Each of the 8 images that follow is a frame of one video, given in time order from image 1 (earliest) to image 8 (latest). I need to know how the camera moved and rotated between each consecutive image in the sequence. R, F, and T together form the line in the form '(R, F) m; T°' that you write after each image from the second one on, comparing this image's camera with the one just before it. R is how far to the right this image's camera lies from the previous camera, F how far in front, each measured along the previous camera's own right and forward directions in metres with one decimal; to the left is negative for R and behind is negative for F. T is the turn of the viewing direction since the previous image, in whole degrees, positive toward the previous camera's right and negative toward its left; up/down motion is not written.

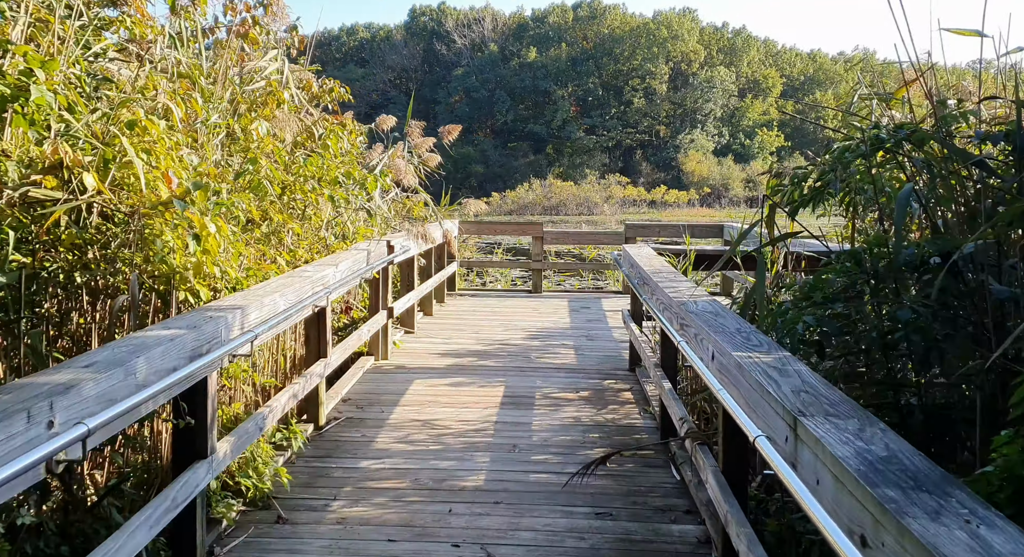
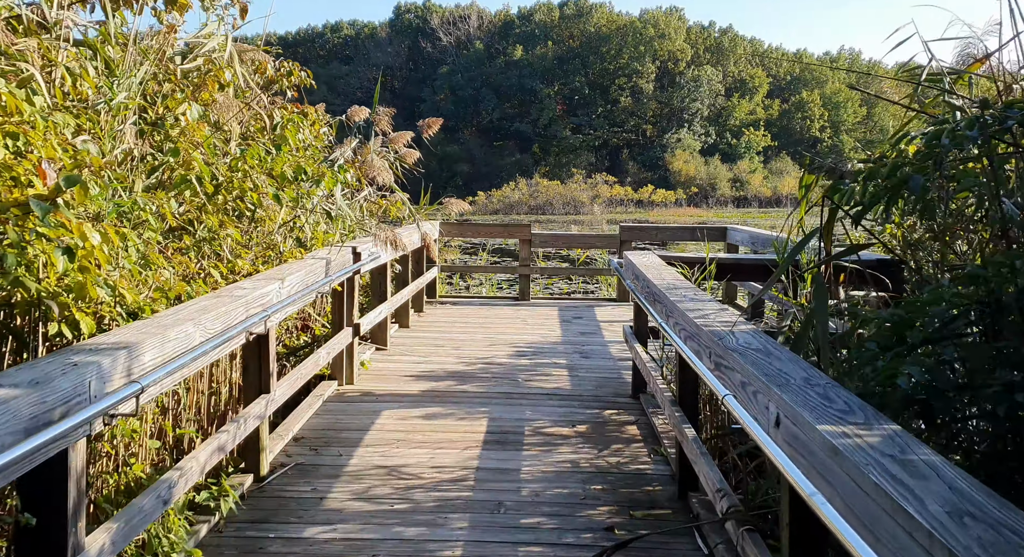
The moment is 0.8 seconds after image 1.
(0.0, +0.5) m; +1°
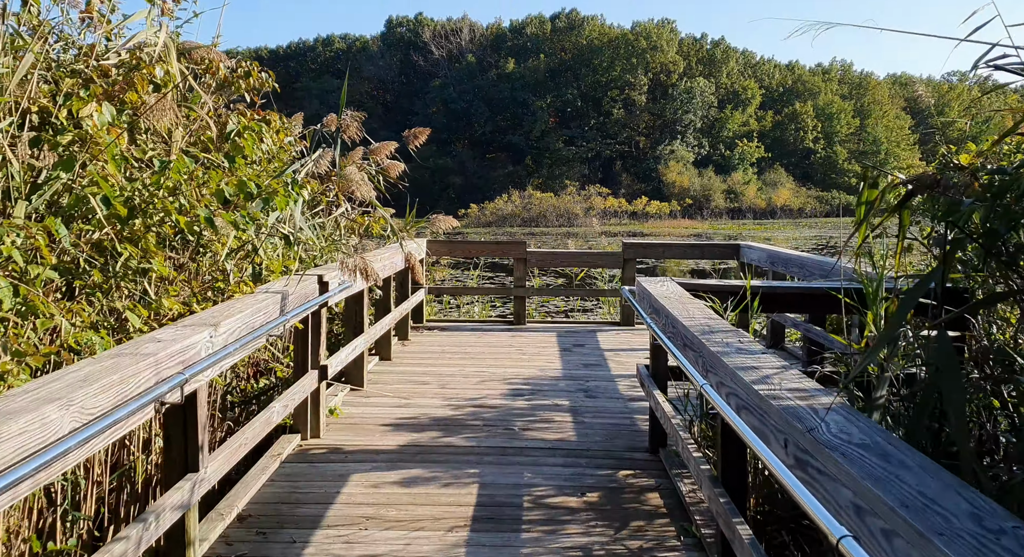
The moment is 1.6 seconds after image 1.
(0.0, +0.5) m; 0°
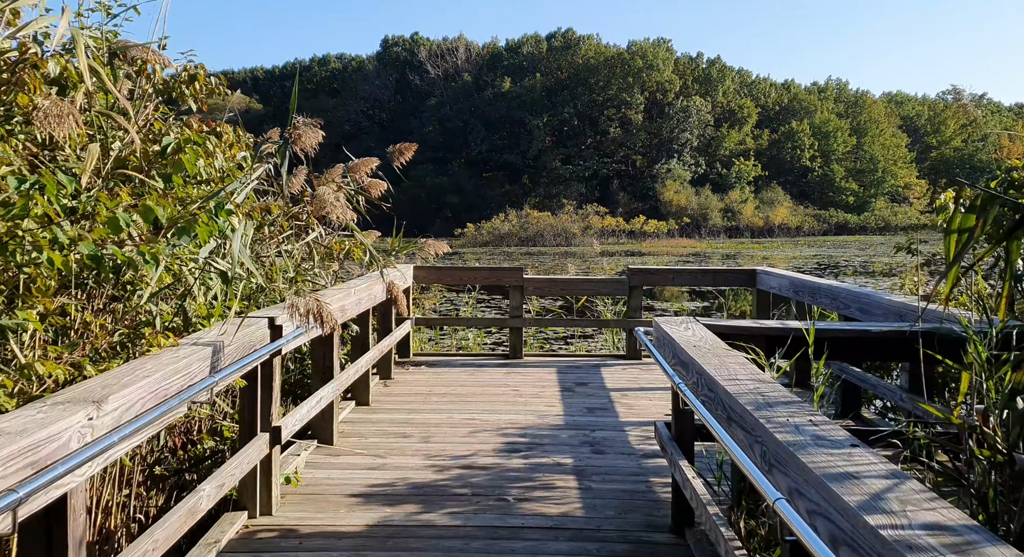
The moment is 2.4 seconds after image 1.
(0.0, +0.5) m; 0°
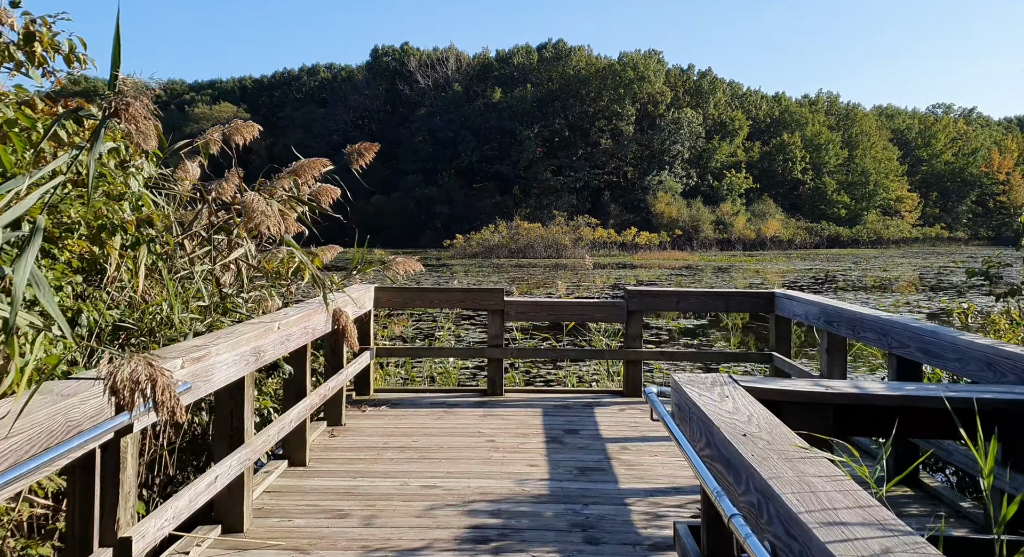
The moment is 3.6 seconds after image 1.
(+0.1, +0.8) m; +1°
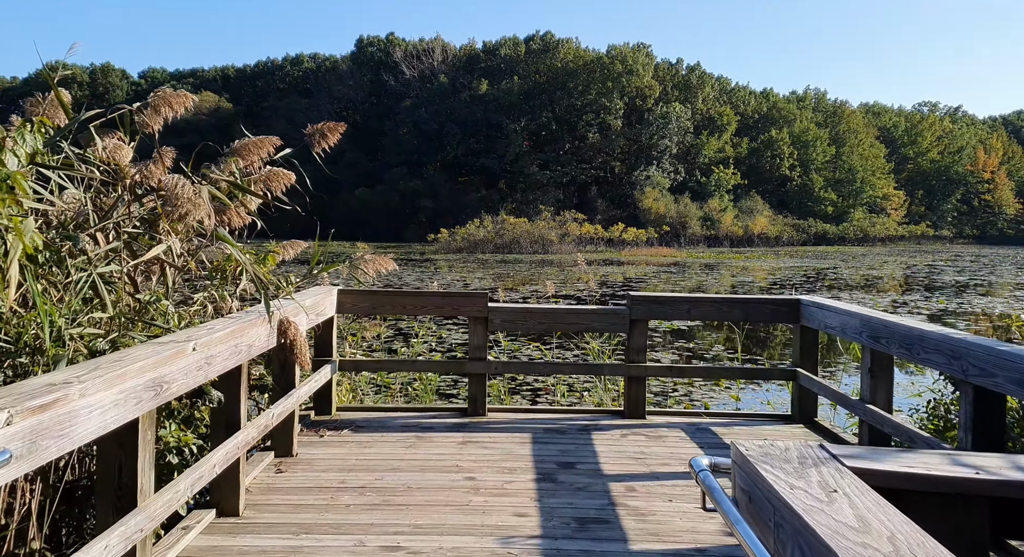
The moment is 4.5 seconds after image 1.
(0.0, +0.6) m; +1°
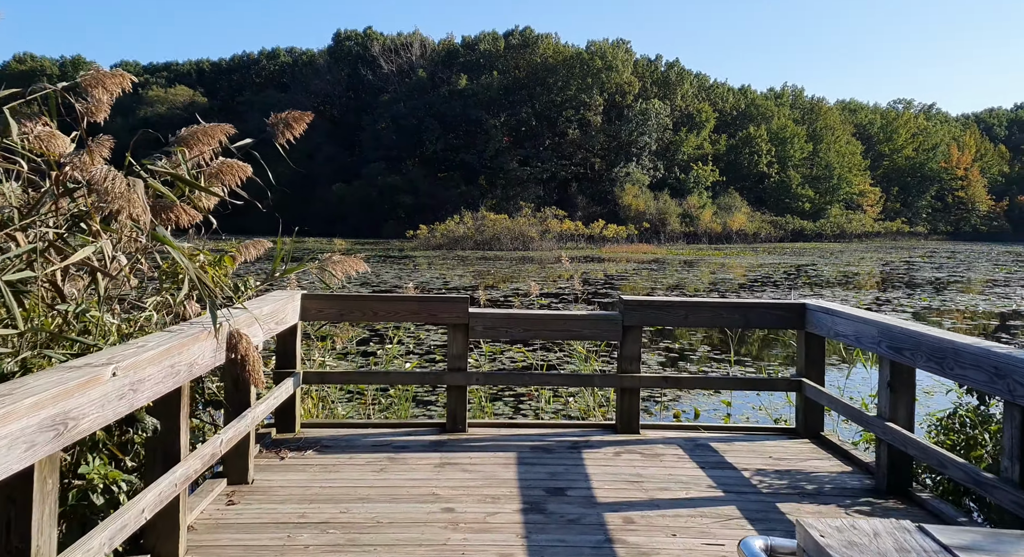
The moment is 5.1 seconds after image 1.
(0.0, +0.3) m; +1°
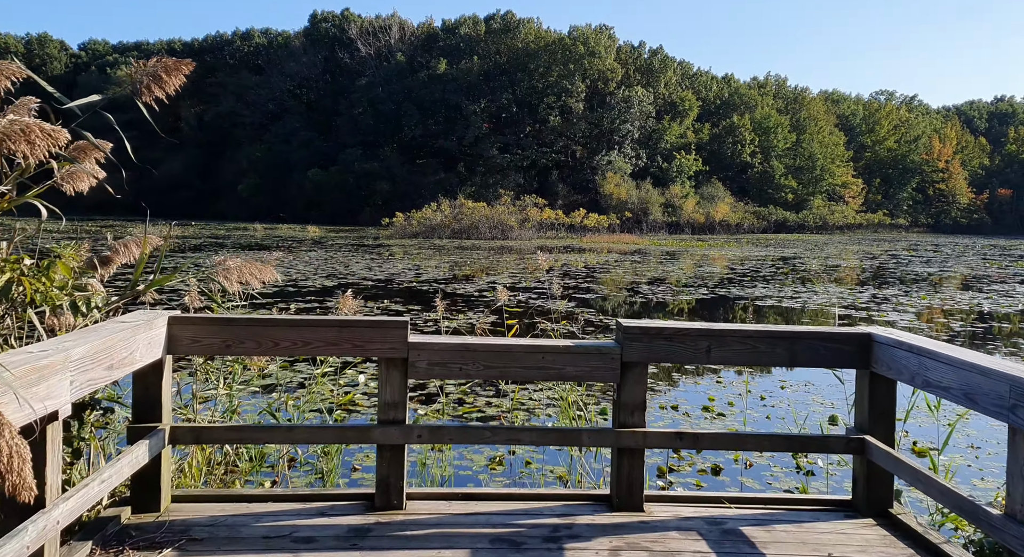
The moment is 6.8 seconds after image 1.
(+0.1, +1.0) m; +1°
